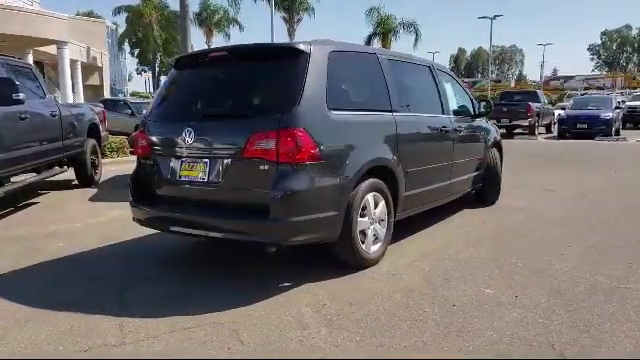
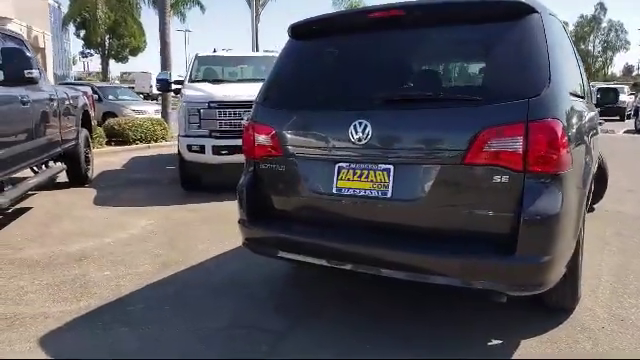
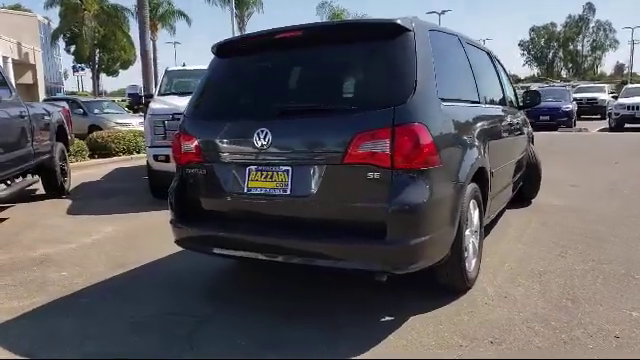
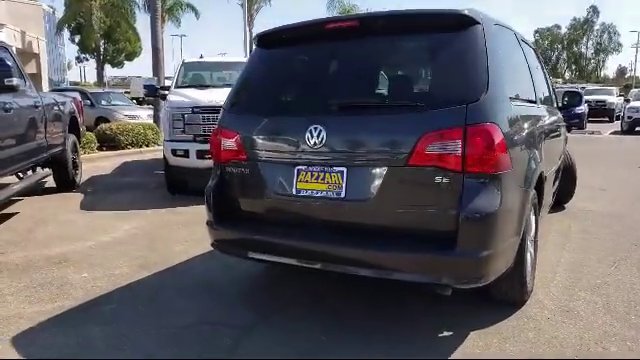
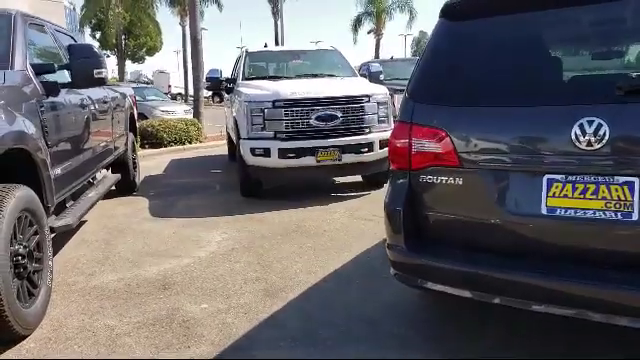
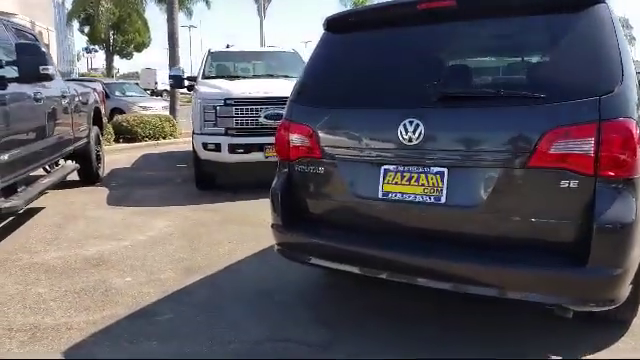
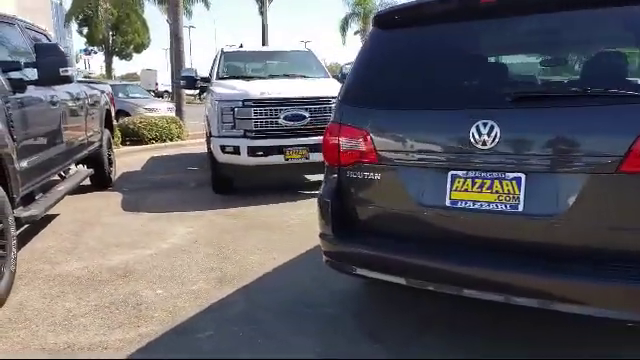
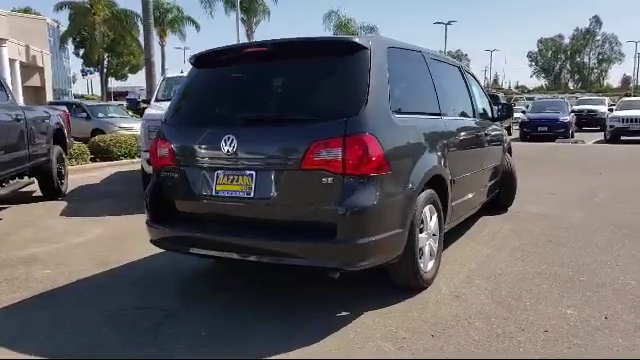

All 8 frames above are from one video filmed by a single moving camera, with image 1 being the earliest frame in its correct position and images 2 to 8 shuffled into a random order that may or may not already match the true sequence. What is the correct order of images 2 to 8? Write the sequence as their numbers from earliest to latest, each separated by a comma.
8, 3, 4, 2, 6, 7, 5
